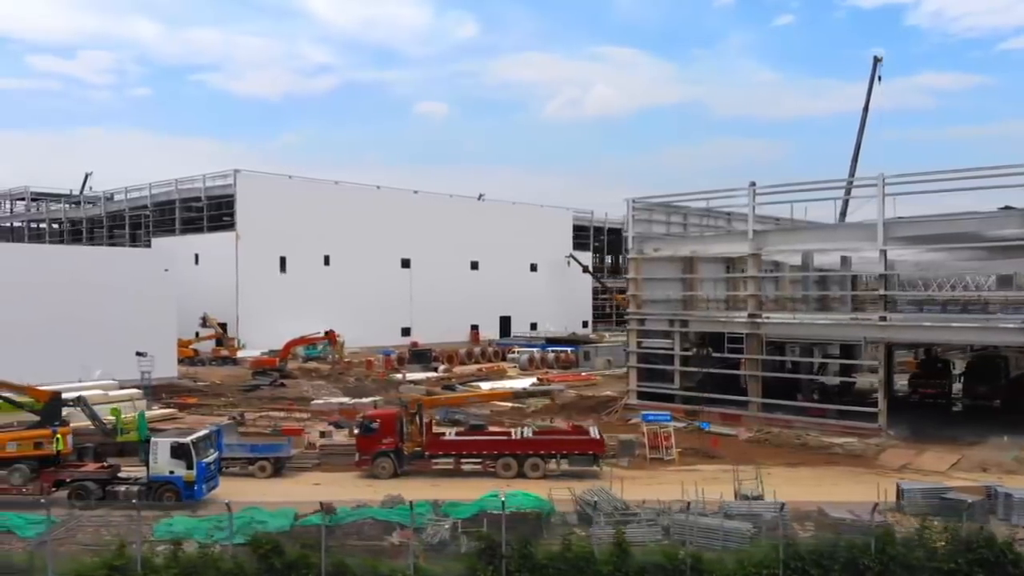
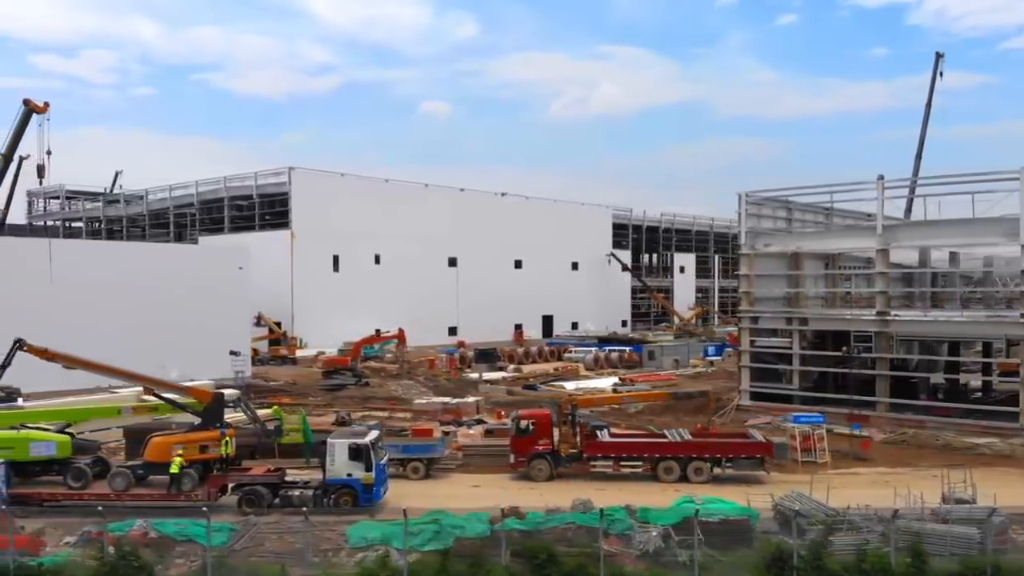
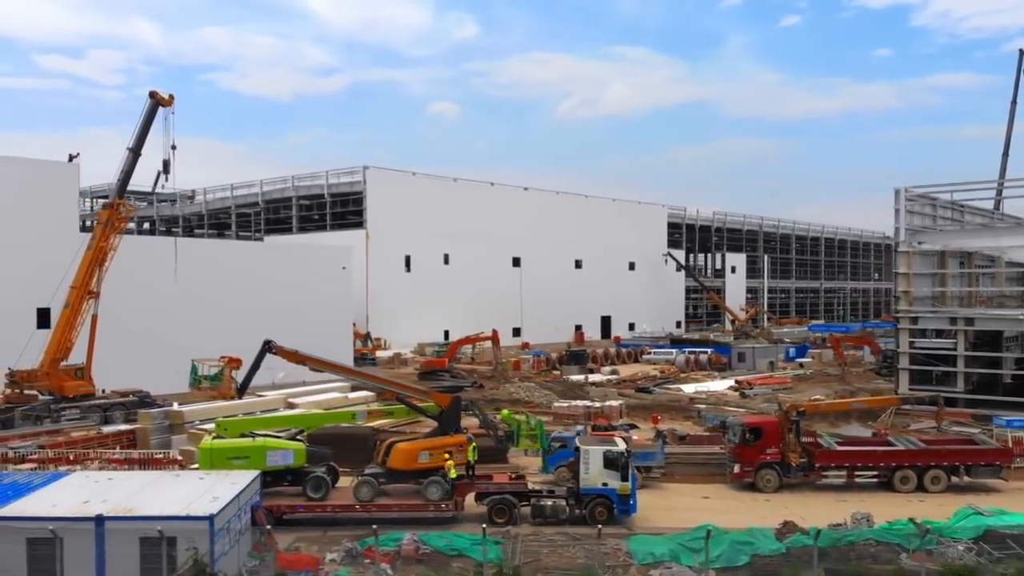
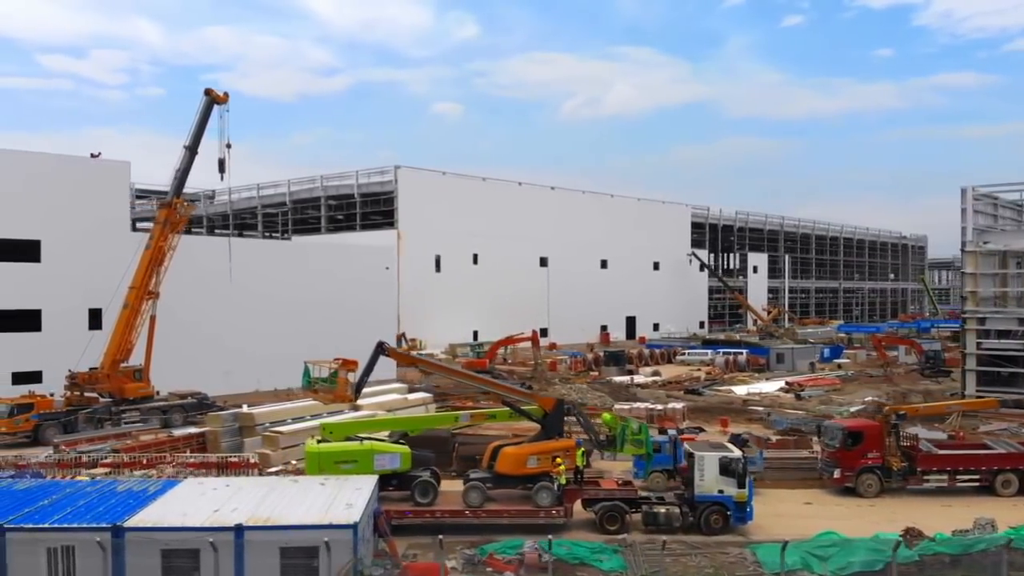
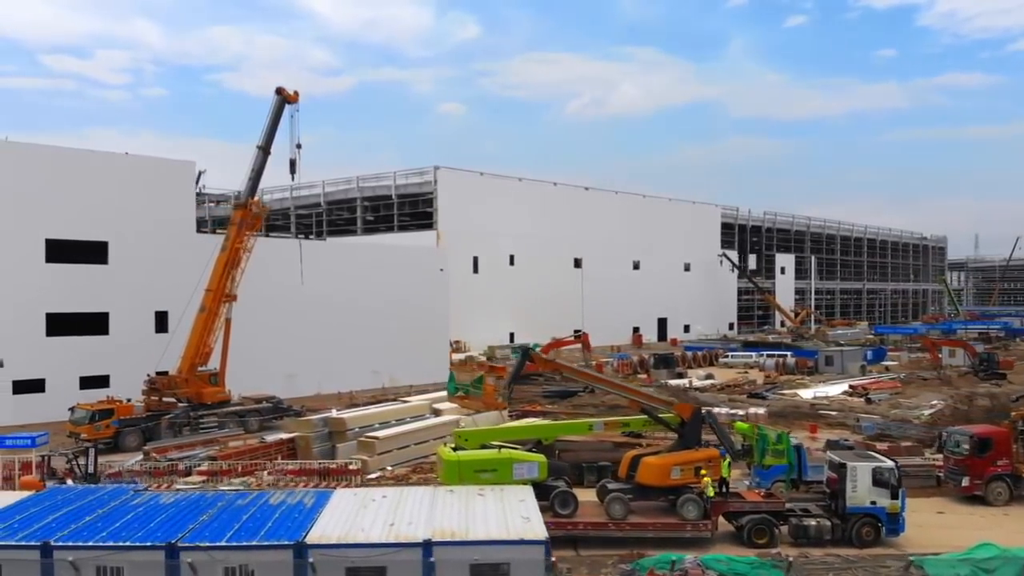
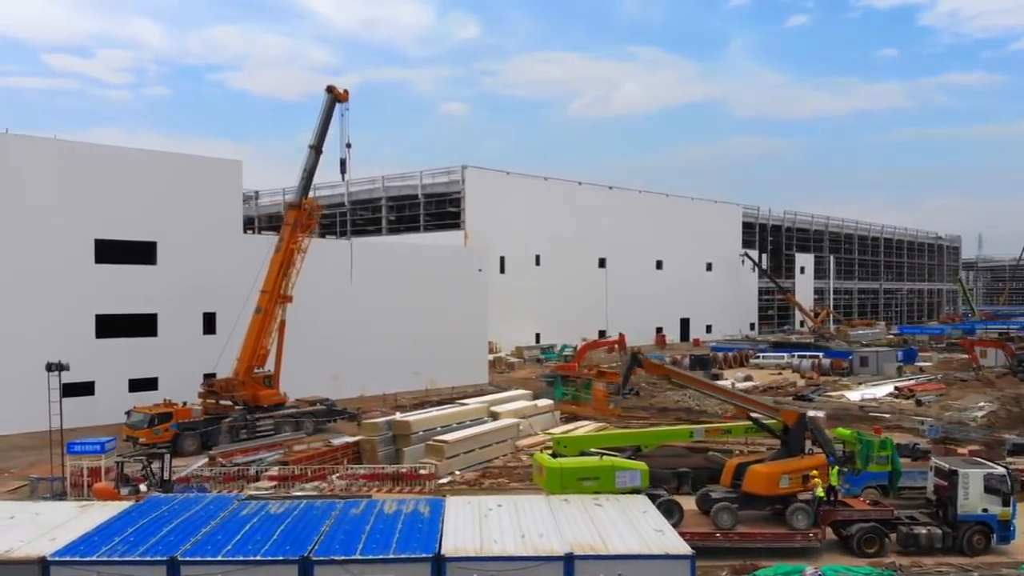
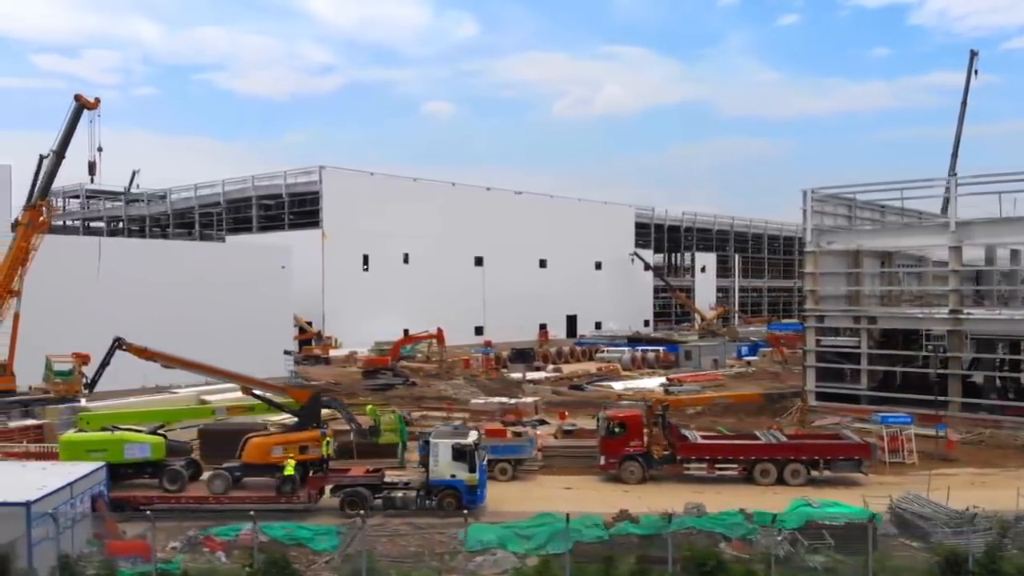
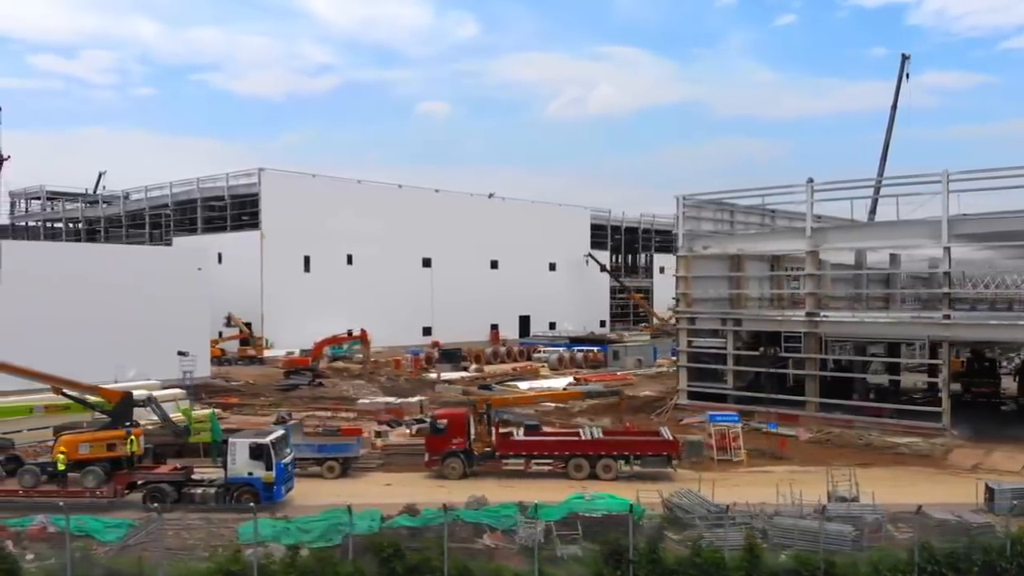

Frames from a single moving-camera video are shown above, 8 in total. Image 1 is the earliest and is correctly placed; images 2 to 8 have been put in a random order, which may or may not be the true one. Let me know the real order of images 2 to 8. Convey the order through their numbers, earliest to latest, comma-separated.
8, 2, 7, 3, 4, 5, 6
